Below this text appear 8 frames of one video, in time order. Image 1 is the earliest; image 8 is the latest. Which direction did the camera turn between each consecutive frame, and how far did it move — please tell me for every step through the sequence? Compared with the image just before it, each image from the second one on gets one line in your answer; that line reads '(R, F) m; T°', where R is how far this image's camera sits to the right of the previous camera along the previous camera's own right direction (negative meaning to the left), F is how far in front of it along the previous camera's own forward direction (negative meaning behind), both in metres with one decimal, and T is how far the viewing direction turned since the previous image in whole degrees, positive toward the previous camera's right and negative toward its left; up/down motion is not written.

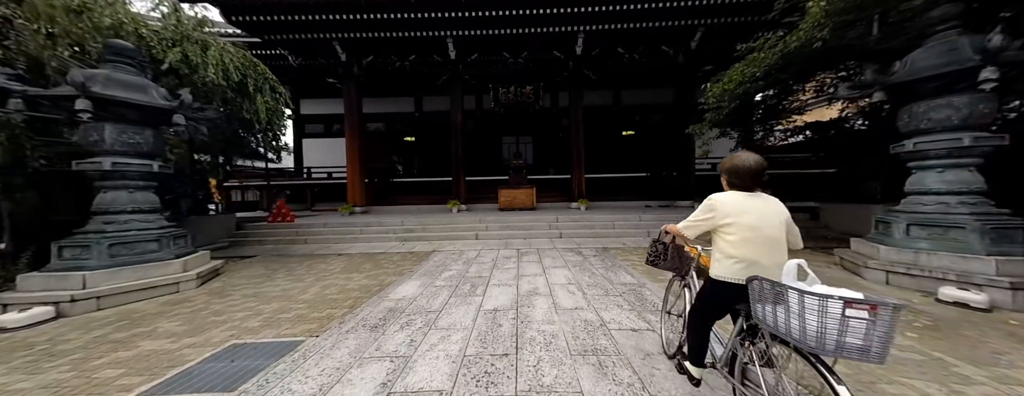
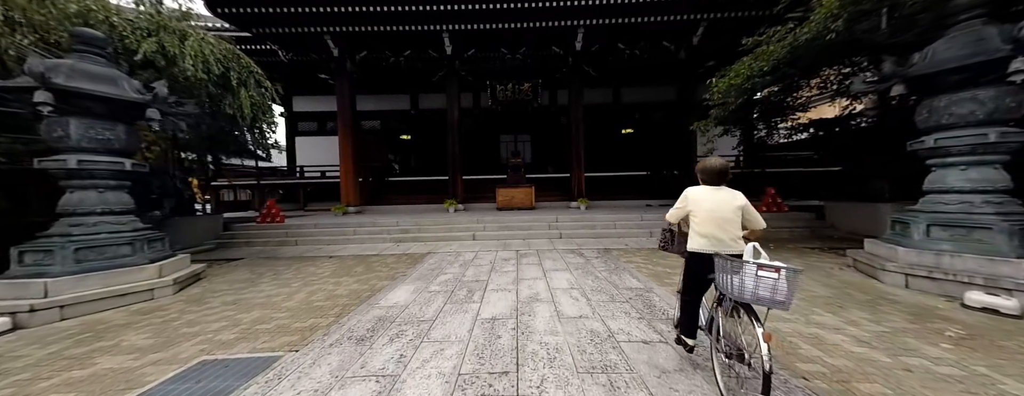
(0.0, +0.2) m; 0°
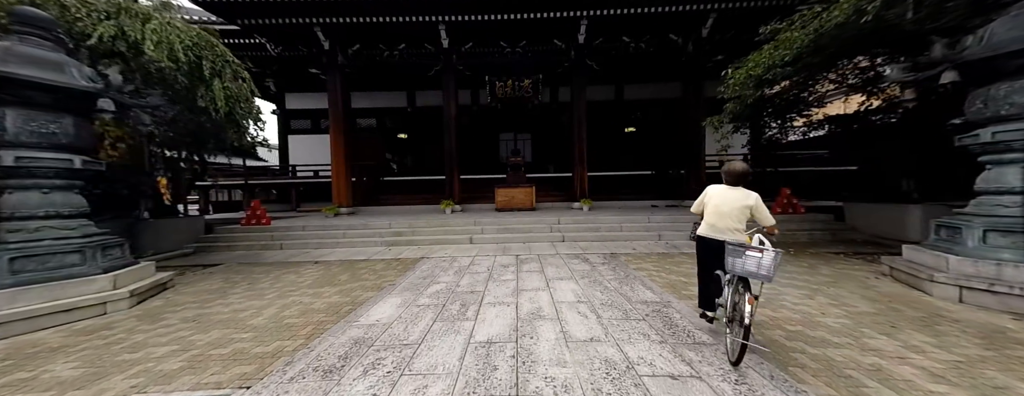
(0.0, +0.4) m; 0°
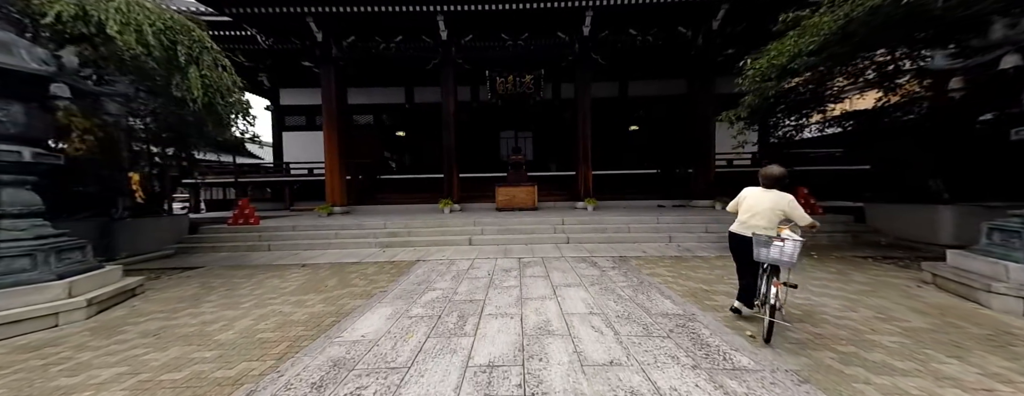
(0.0, +0.3) m; 0°
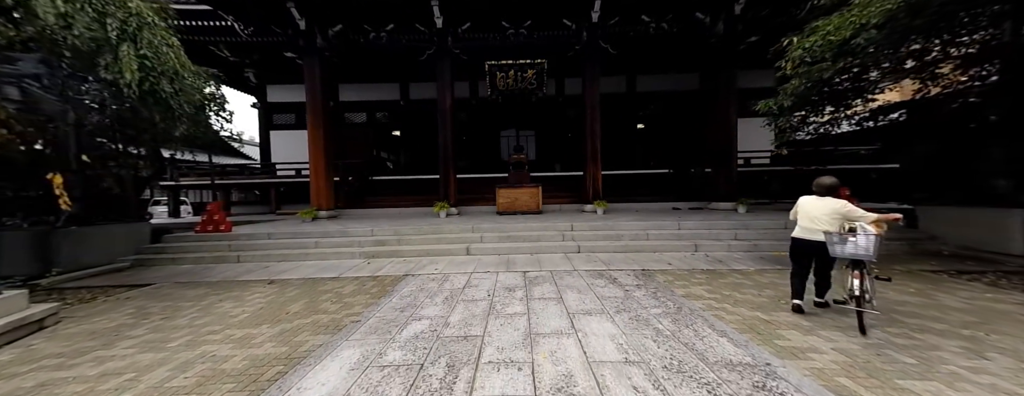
(0.0, +0.7) m; 0°
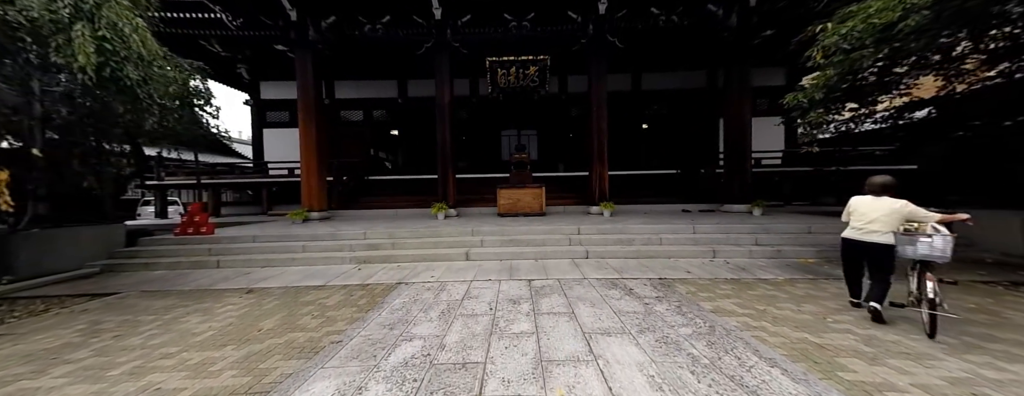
(-0.1, +0.4) m; 0°
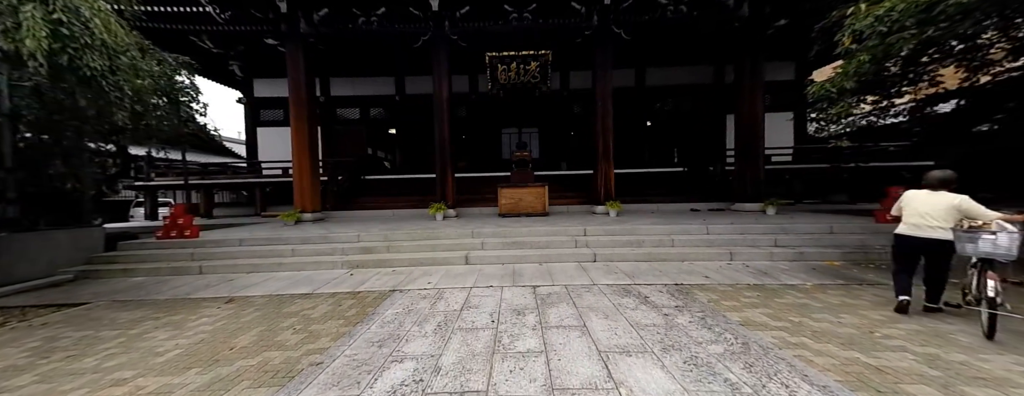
(0.0, +0.3) m; 0°
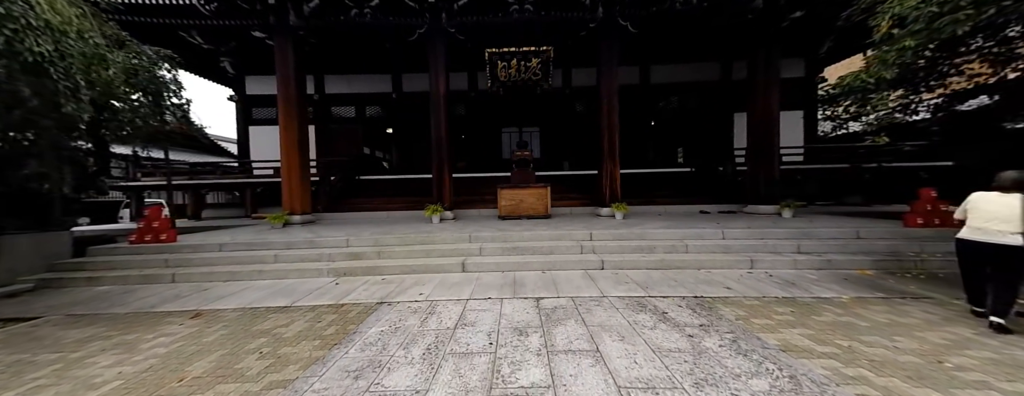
(0.0, +0.4) m; 0°
